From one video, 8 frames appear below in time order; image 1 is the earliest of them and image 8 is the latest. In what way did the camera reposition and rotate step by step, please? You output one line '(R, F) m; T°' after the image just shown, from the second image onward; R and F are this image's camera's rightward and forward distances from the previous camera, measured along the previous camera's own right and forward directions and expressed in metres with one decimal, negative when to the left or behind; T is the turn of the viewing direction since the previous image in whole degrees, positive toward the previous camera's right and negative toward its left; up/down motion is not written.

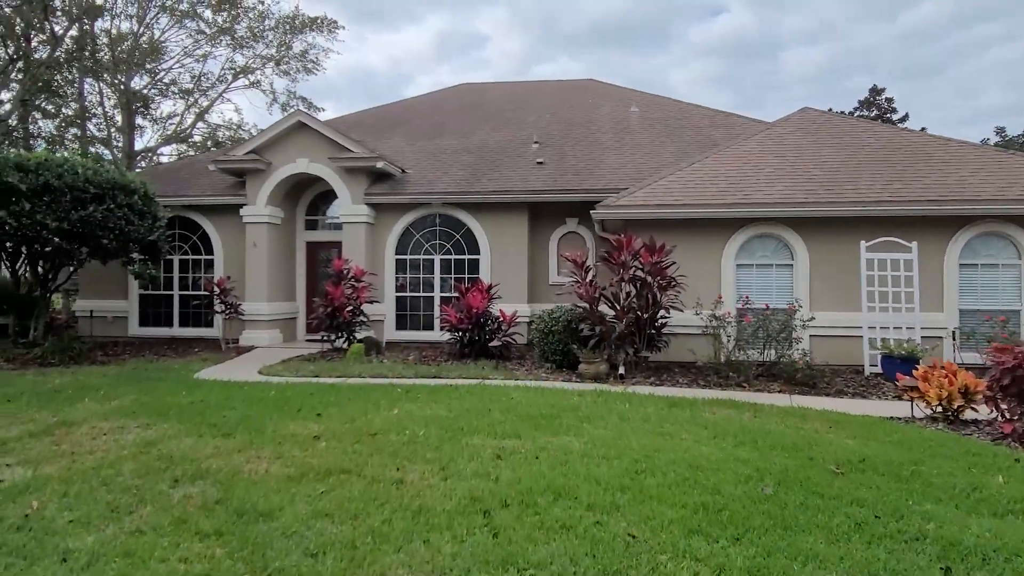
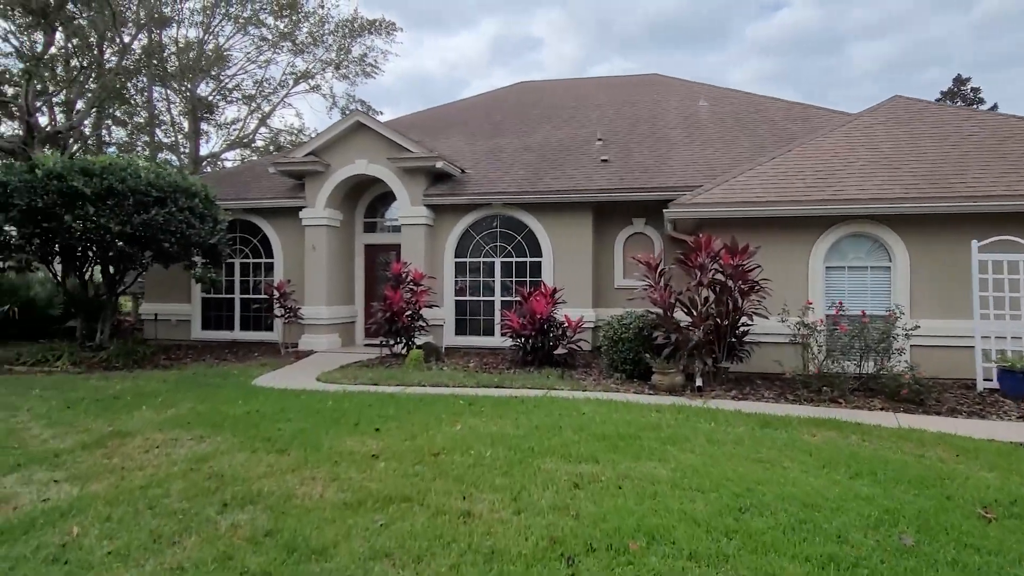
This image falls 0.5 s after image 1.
(-0.2, +0.6) m; -5°
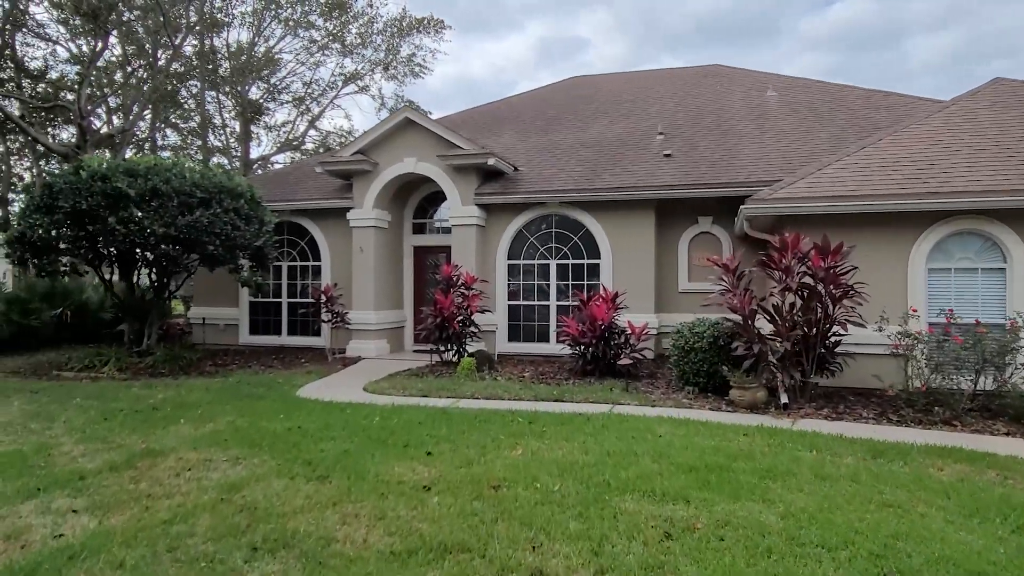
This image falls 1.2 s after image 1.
(-0.2, +0.8) m; -4°
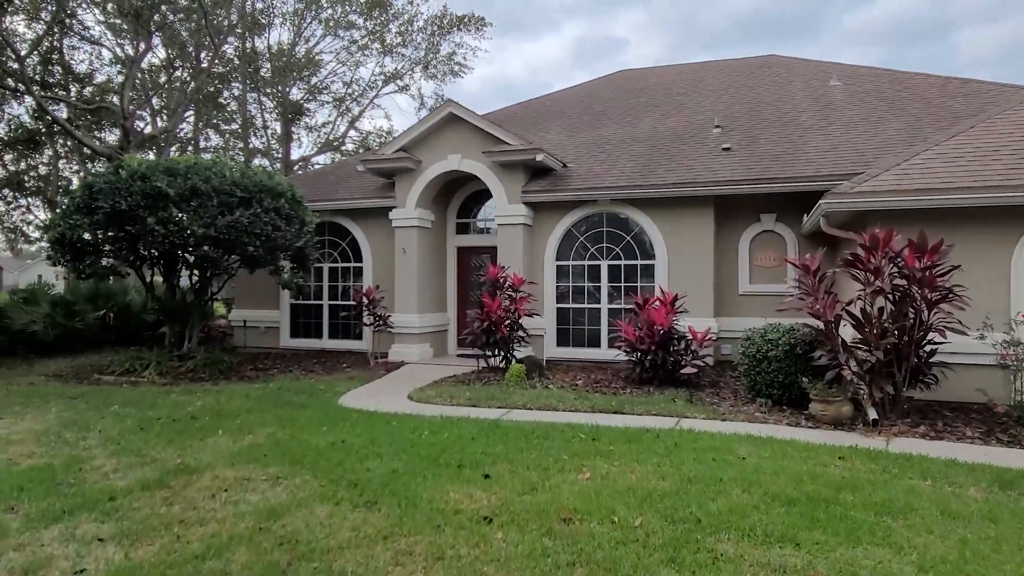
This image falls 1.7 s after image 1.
(-0.2, +0.6) m; -3°
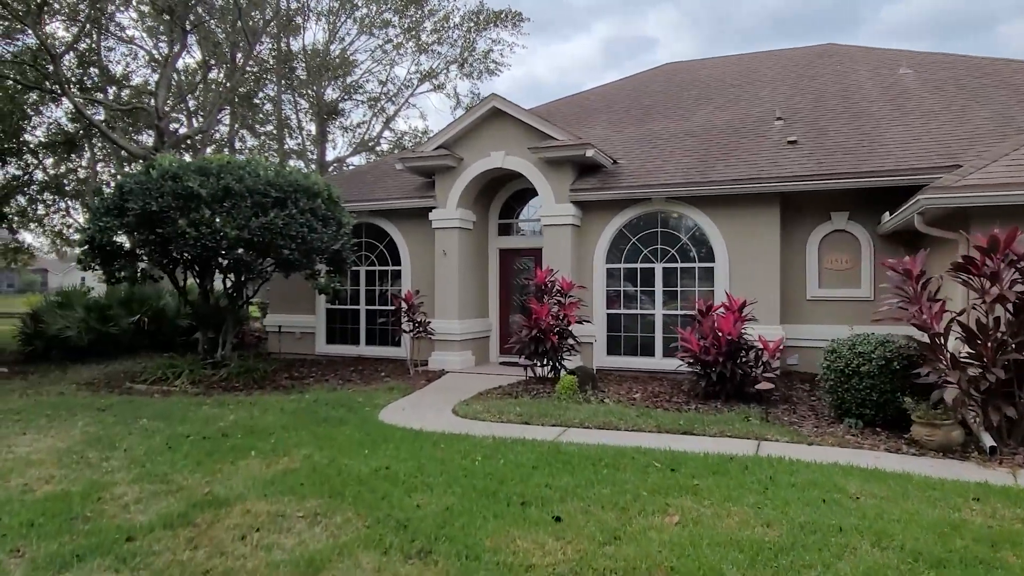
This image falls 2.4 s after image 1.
(-0.3, +0.7) m; -3°
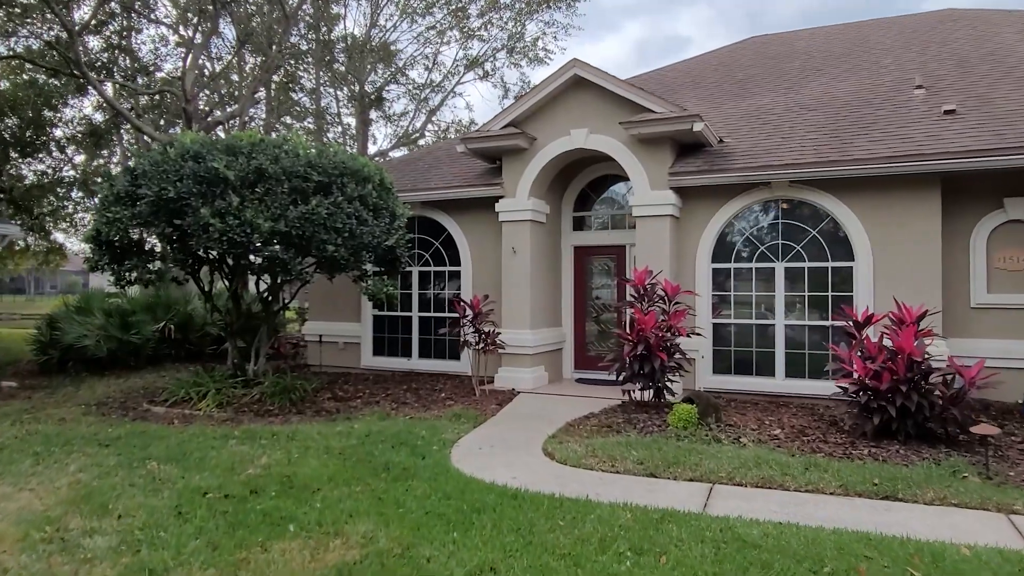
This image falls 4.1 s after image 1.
(-0.8, +2.0) m; -3°
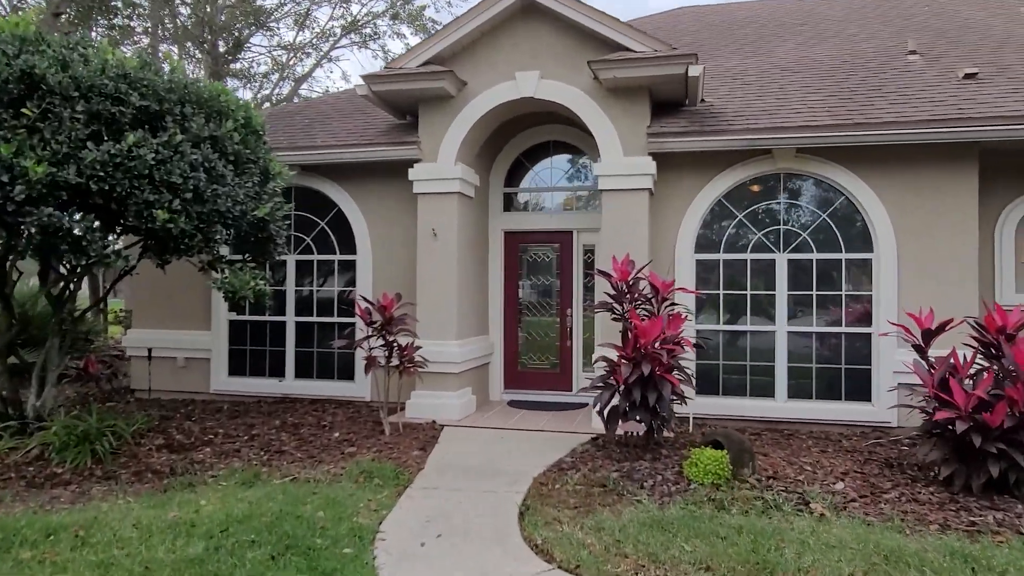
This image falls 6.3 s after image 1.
(-0.6, +2.7) m; +12°
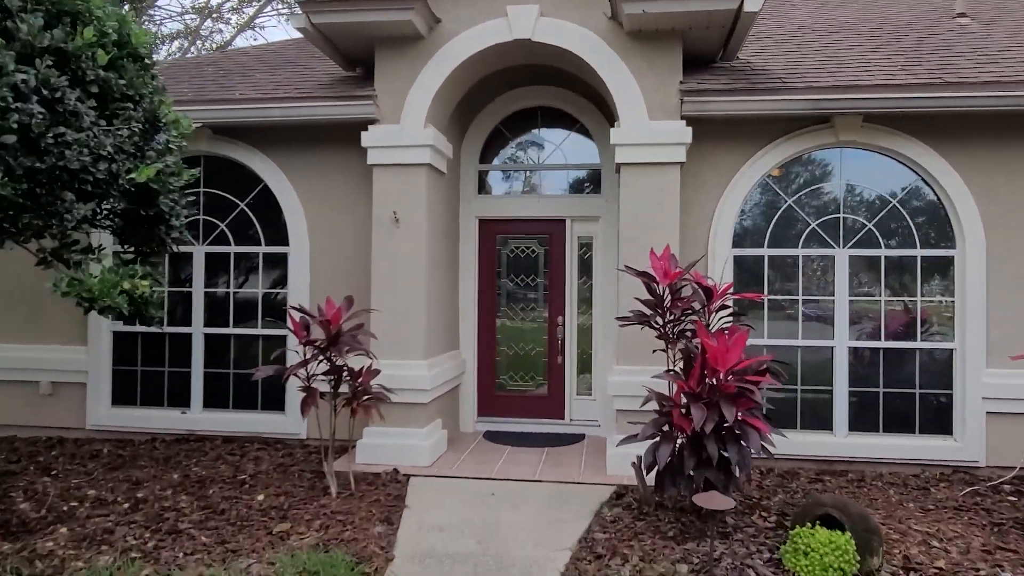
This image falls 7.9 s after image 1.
(-0.5, +1.9) m; +6°
